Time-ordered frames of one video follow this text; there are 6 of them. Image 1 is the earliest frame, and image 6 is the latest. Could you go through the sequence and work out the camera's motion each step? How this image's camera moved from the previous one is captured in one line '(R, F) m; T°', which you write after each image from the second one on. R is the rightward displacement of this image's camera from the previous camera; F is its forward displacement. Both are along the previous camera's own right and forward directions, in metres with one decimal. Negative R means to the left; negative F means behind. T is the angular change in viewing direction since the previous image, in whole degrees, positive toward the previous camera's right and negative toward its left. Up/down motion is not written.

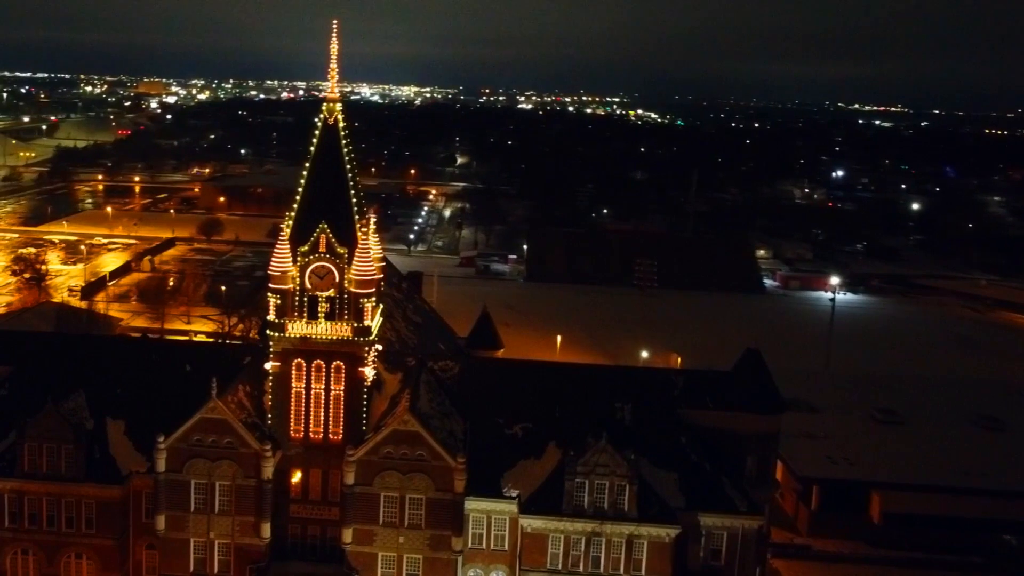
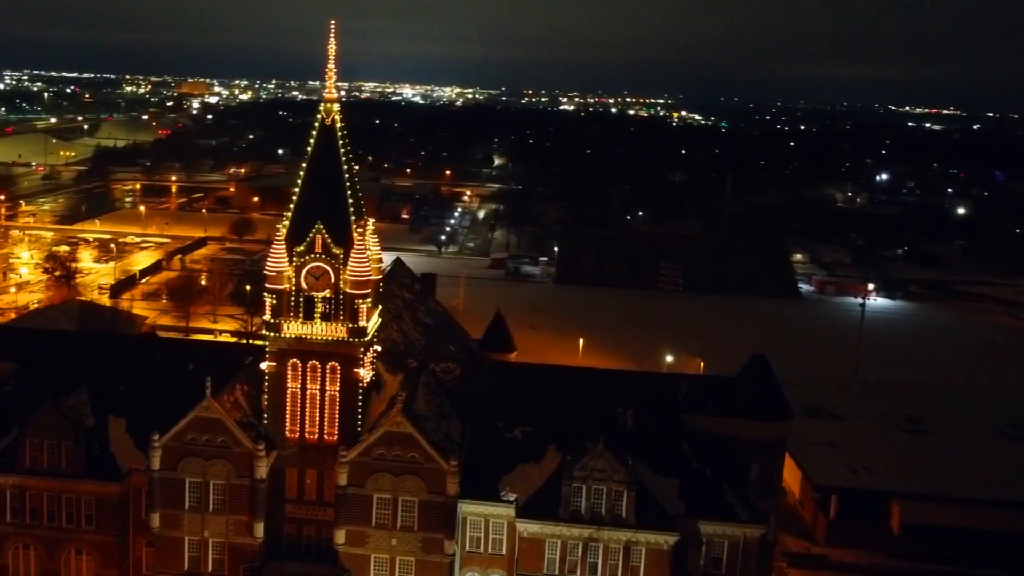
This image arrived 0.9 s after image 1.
(+1.2, +0.2) m; -2°
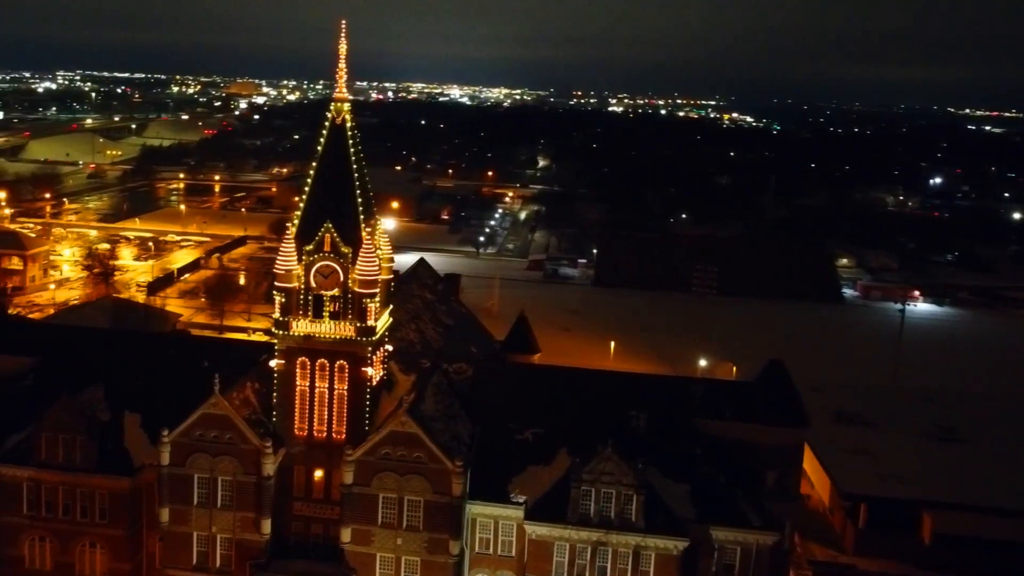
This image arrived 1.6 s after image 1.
(+1.0, +0.1) m; -3°
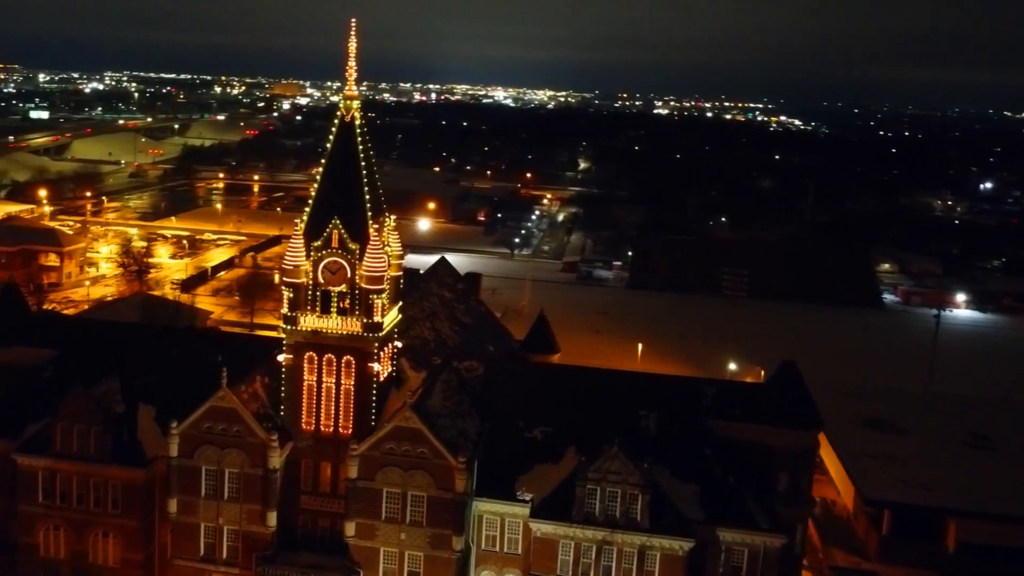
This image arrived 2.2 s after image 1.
(+1.0, -0.1) m; -2°
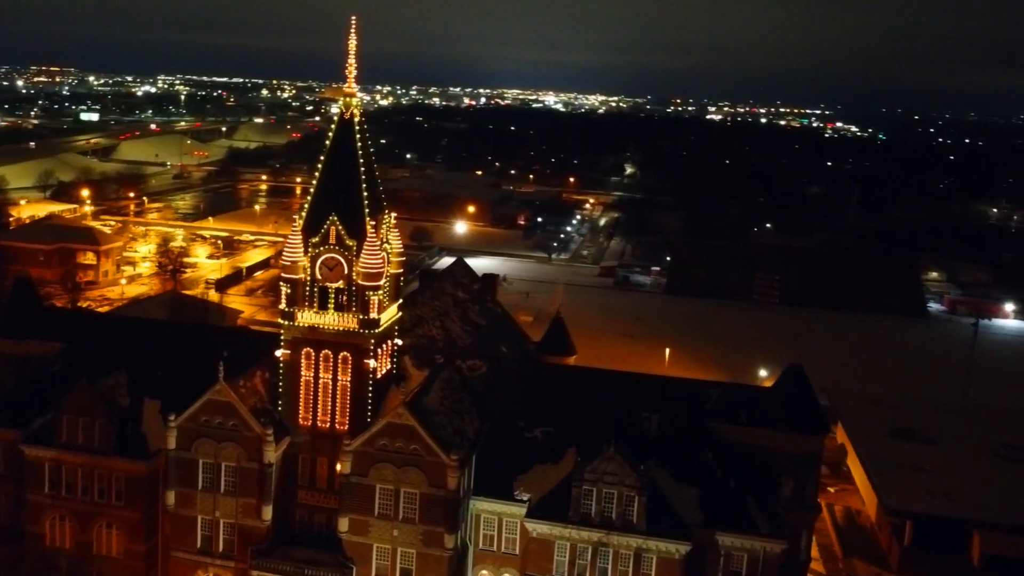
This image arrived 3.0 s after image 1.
(+1.4, +0.1) m; -3°
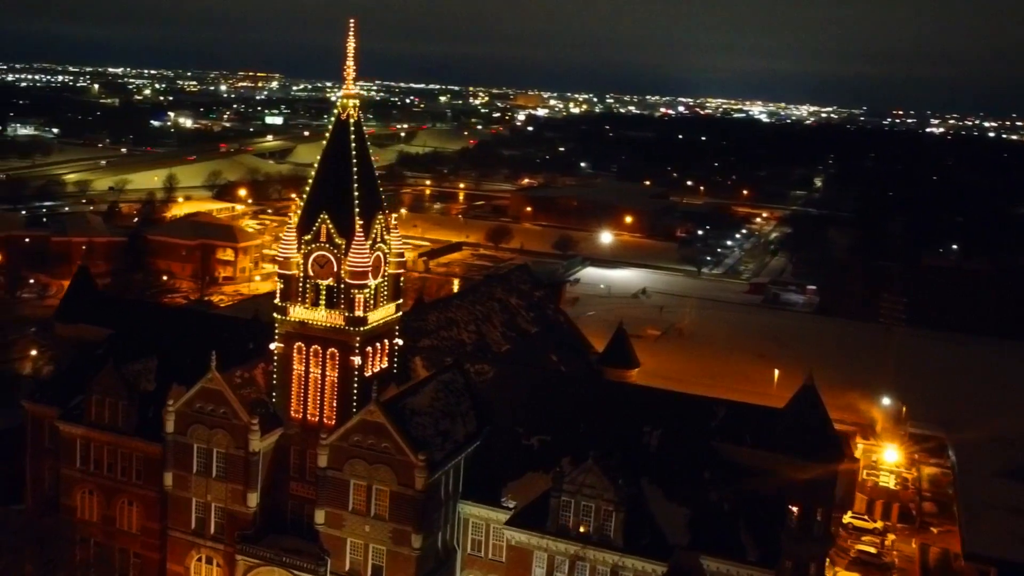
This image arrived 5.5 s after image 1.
(+5.7, +0.8) m; -11°
